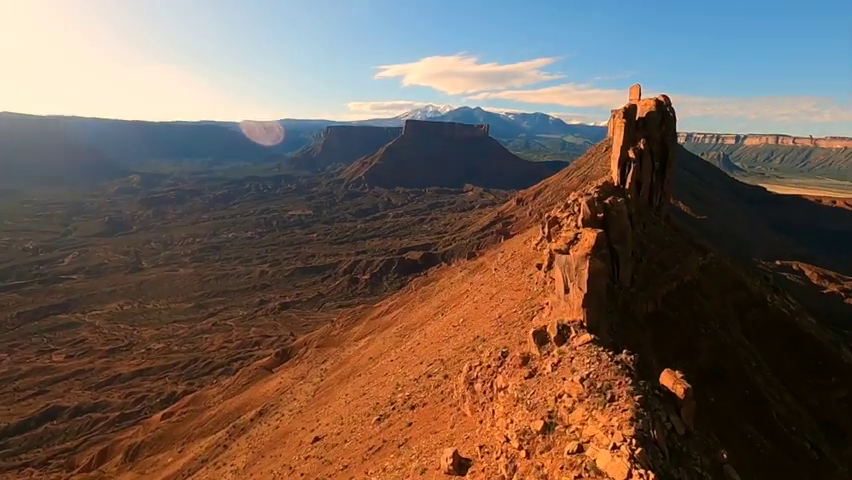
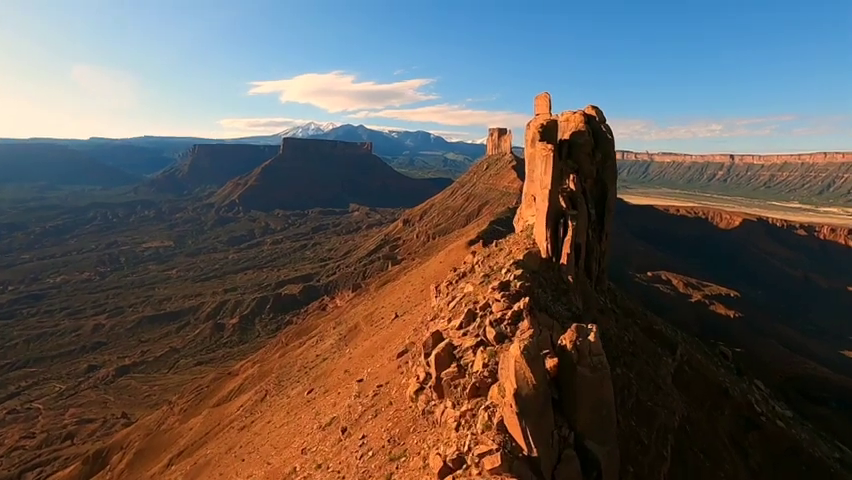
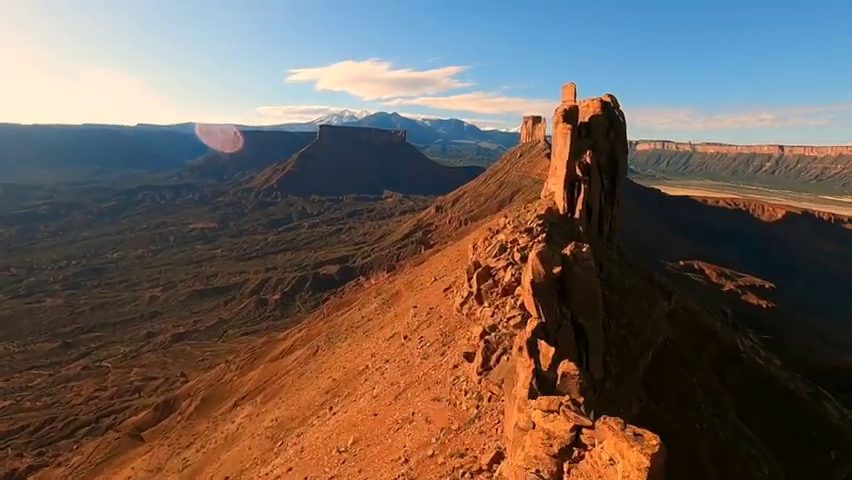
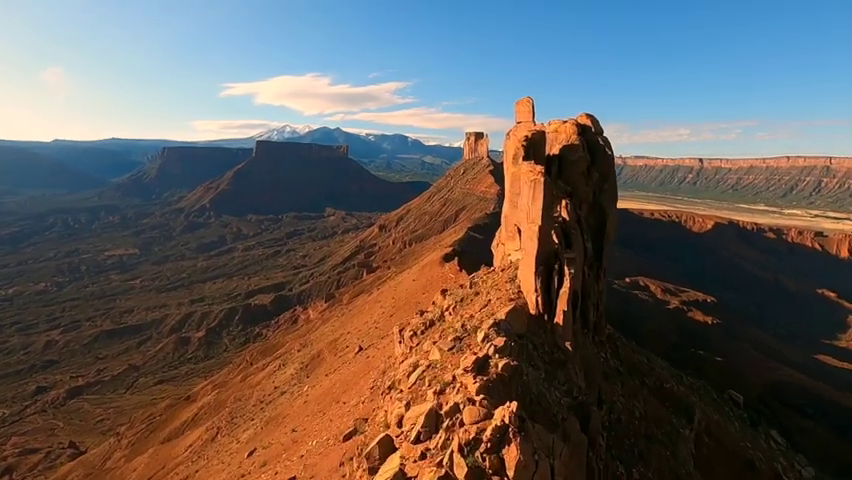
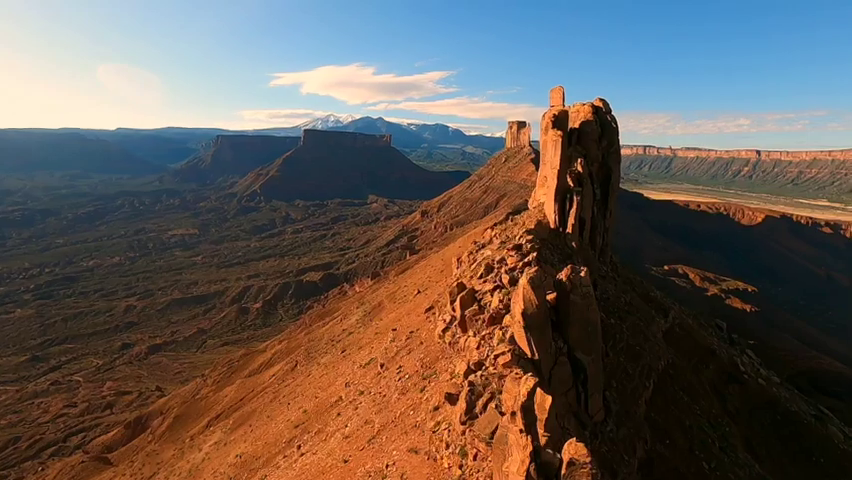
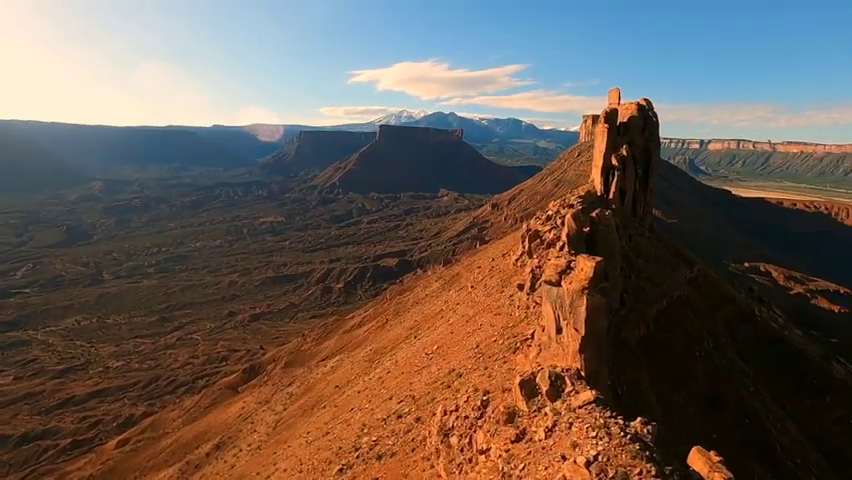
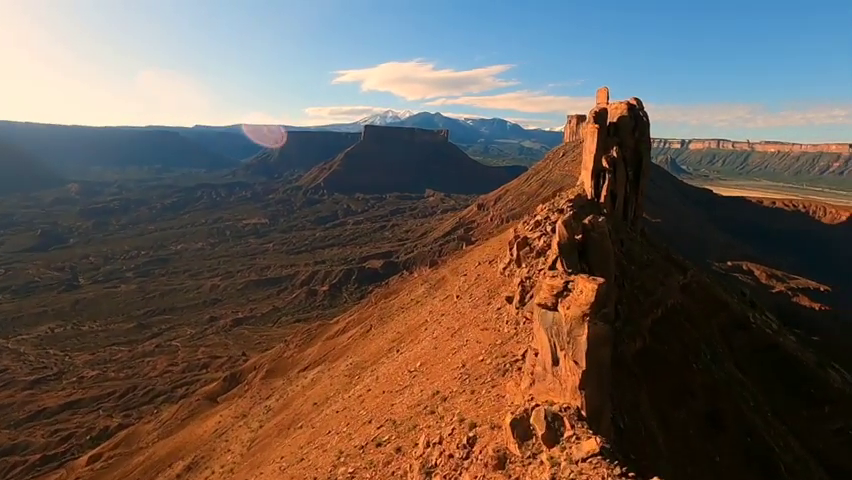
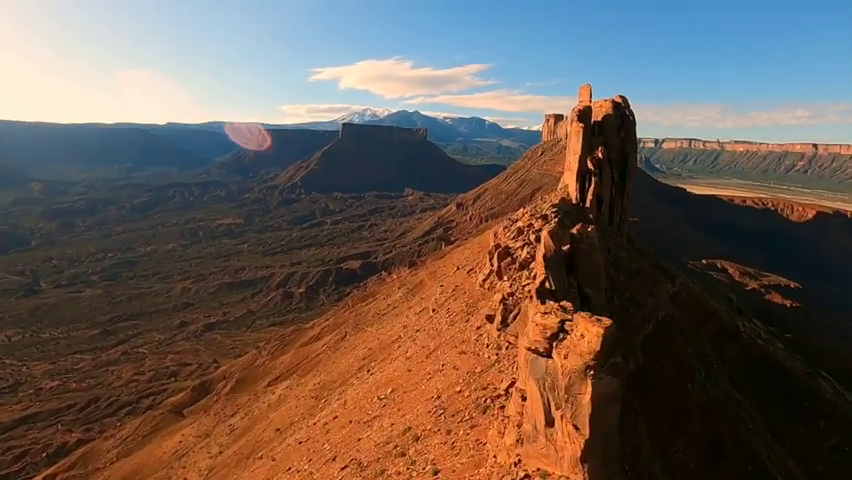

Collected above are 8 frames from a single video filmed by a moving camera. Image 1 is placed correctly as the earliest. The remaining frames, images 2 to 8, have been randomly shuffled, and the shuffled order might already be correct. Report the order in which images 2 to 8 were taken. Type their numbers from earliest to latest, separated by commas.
6, 7, 8, 3, 5, 2, 4
